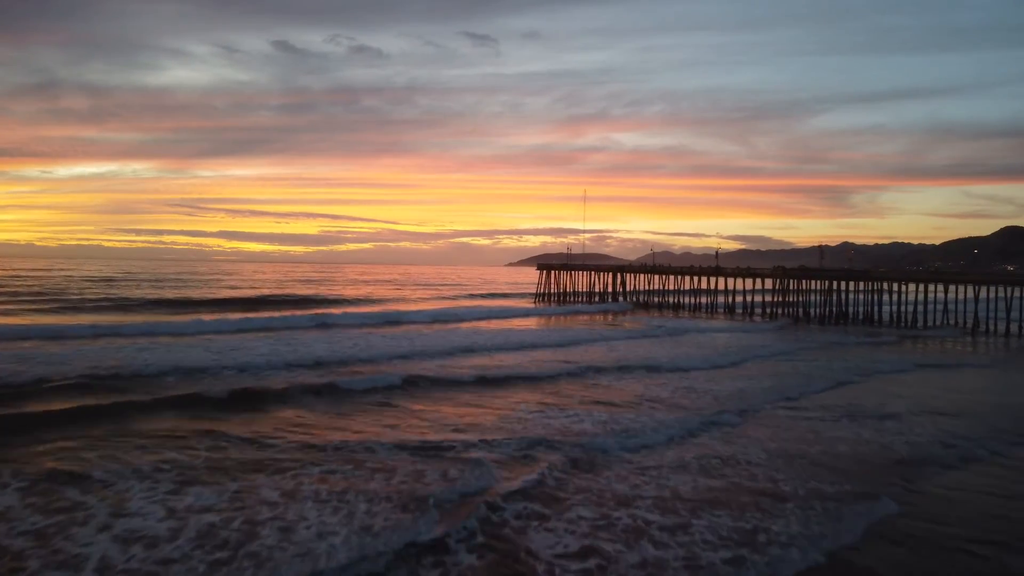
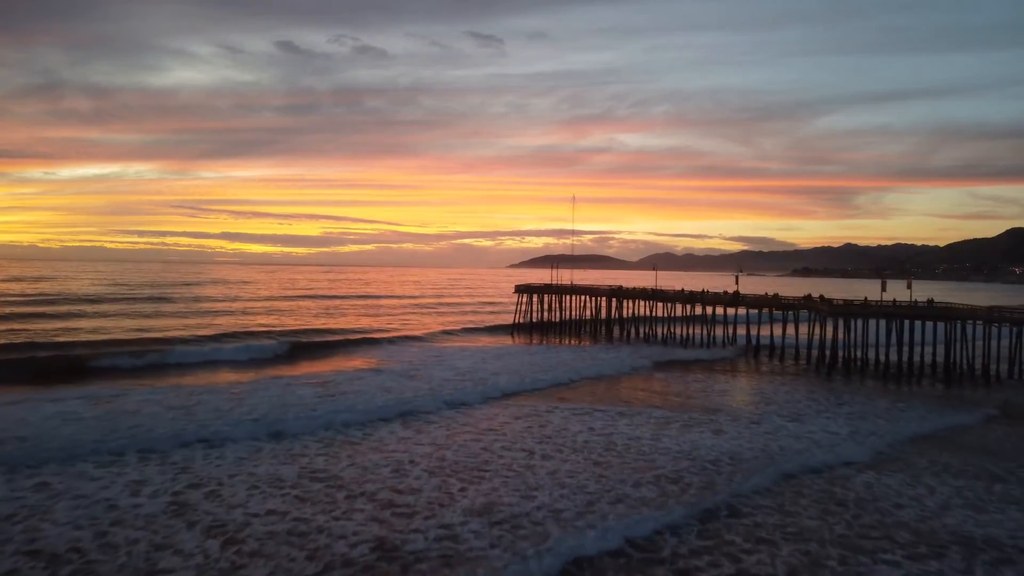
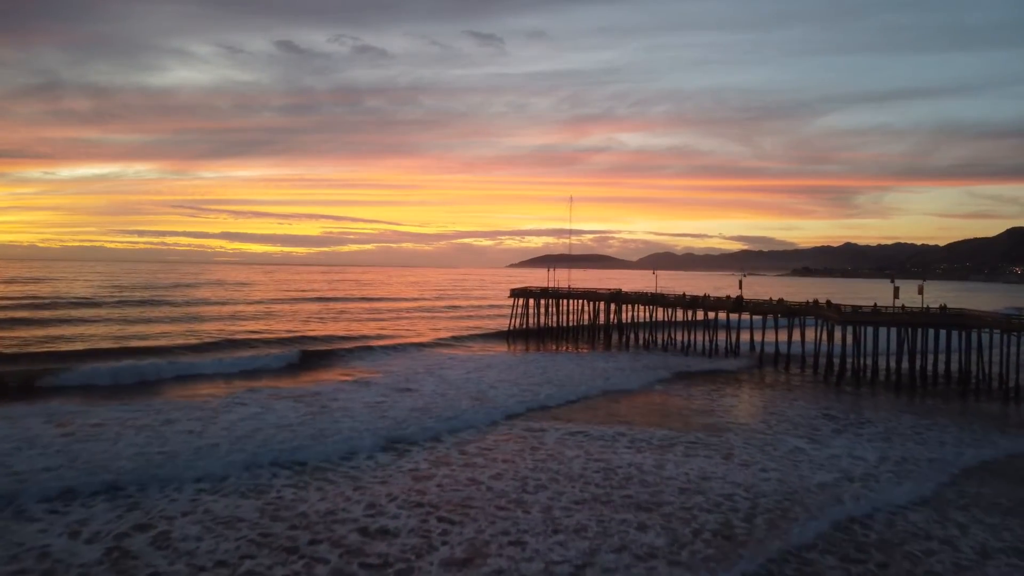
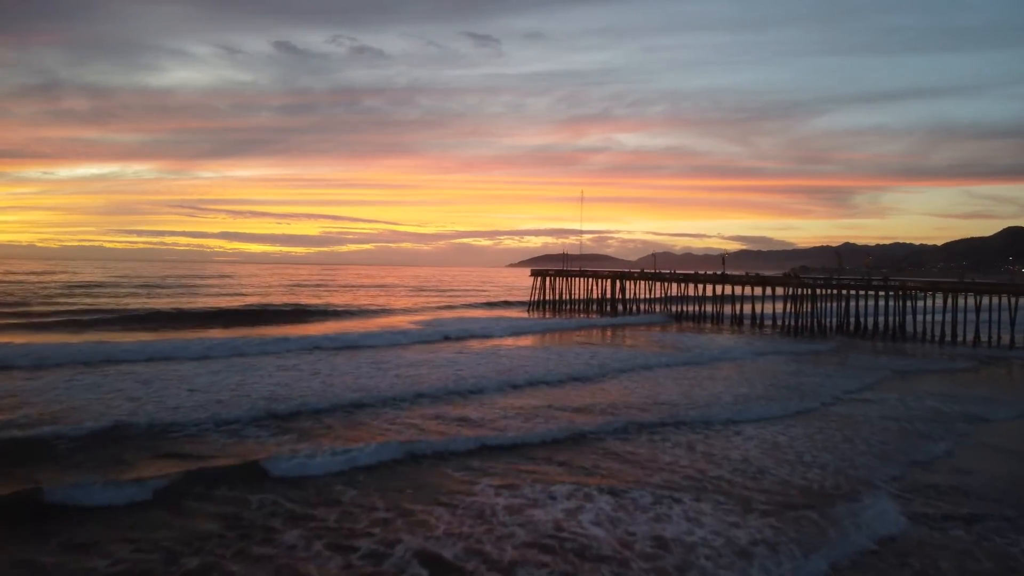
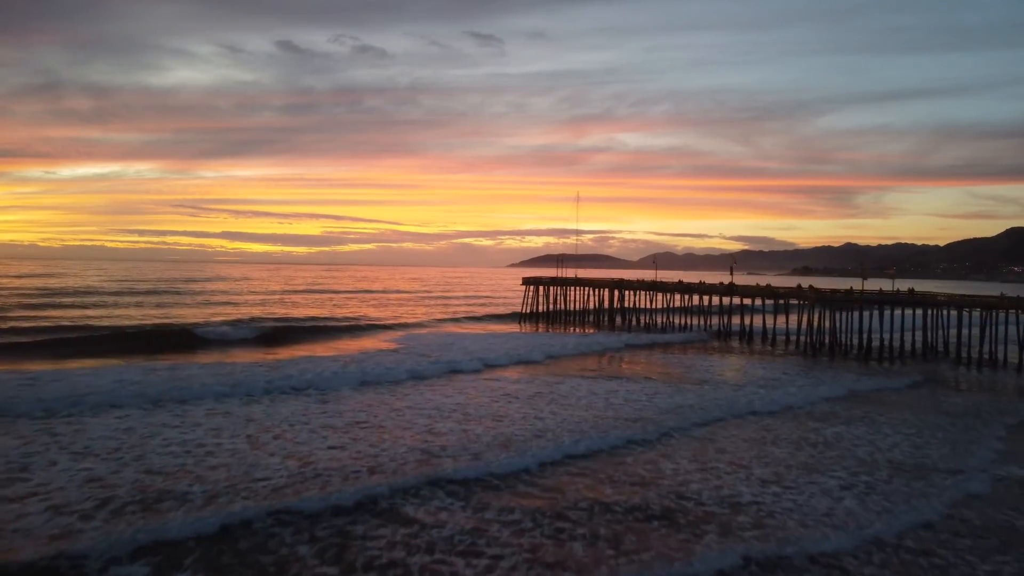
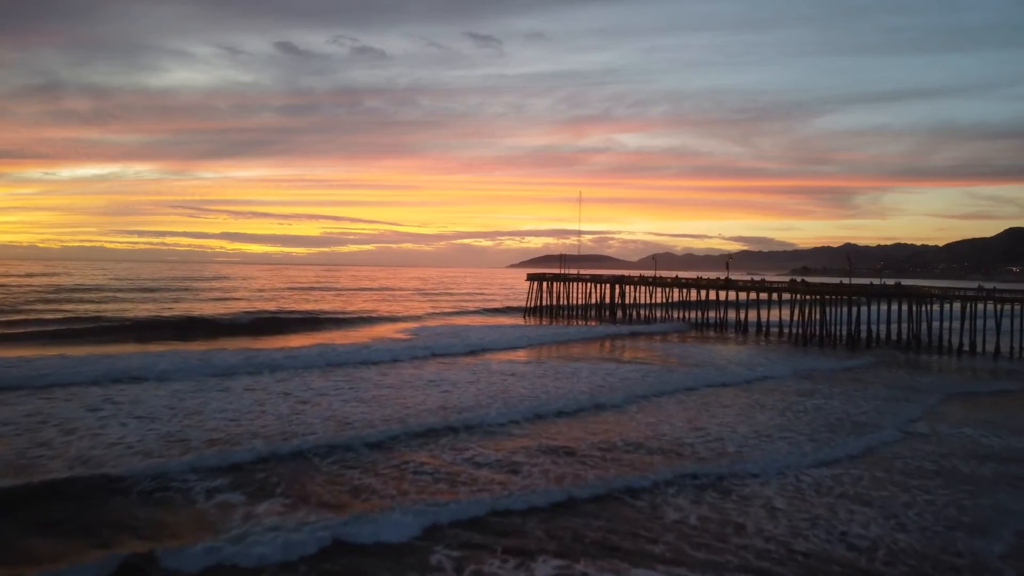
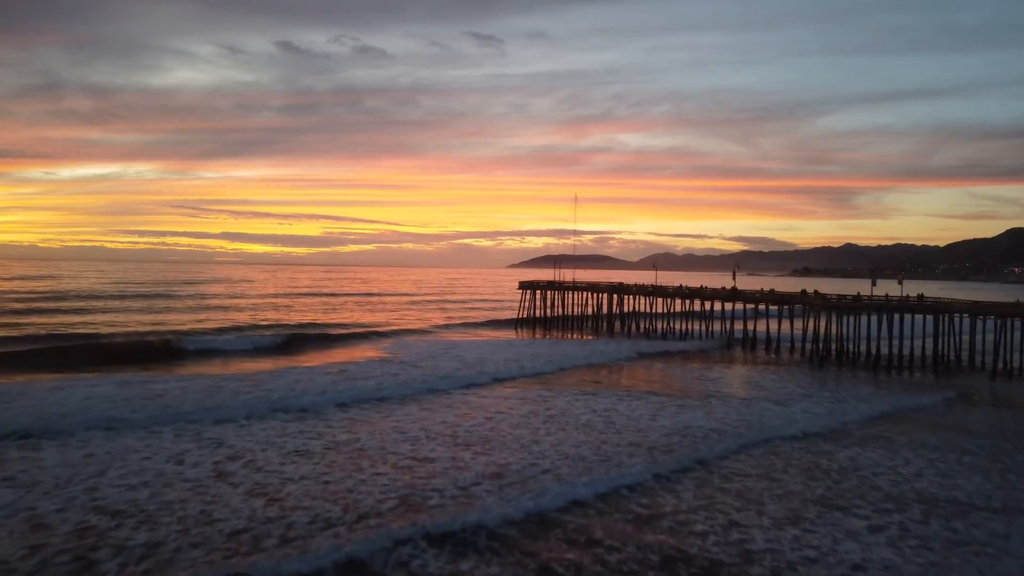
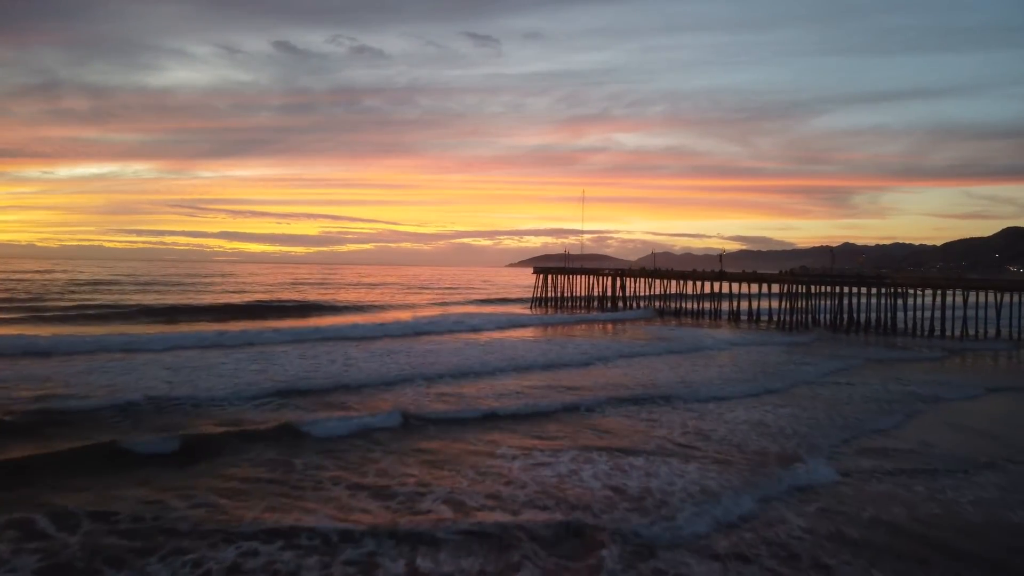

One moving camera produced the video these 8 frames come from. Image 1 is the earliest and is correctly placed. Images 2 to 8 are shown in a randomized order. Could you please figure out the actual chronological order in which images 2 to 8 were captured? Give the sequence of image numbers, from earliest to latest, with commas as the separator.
8, 4, 6, 5, 7, 2, 3
